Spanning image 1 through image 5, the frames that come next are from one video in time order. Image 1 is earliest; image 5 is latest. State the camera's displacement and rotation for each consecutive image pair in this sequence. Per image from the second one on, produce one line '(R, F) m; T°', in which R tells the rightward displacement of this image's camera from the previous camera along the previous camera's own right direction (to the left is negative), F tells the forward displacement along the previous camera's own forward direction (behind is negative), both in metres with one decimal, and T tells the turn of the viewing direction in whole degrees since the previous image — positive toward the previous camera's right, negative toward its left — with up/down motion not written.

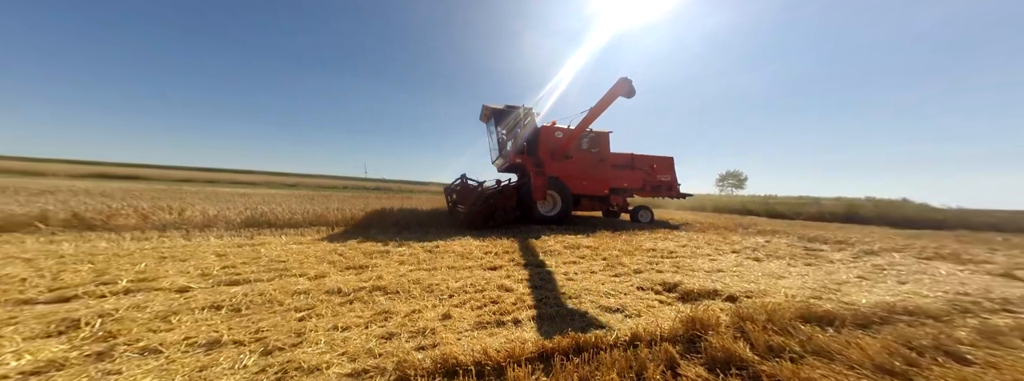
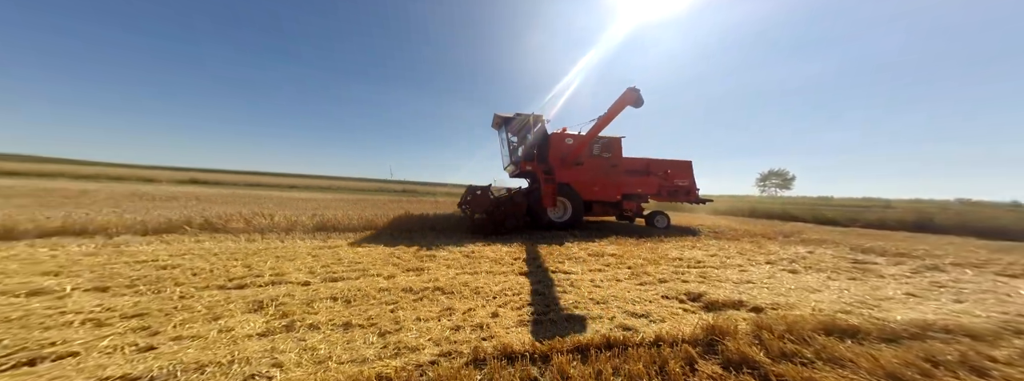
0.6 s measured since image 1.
(-0.2, -0.4) m; -5°
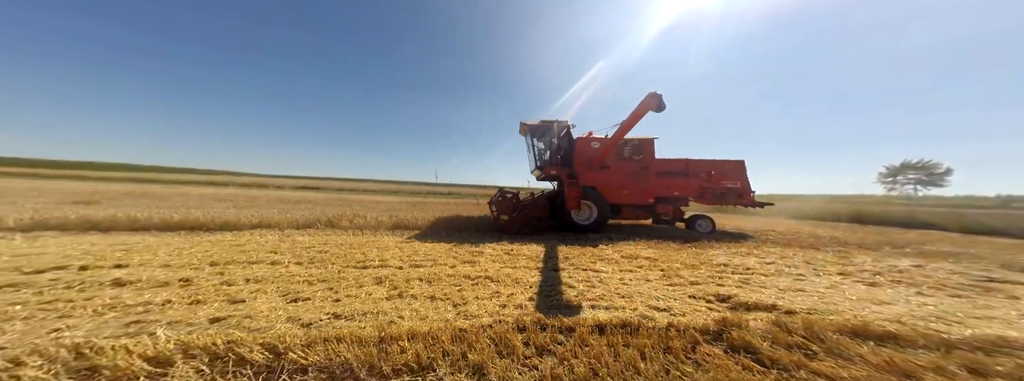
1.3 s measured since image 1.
(+0.1, -0.6) m; -11°
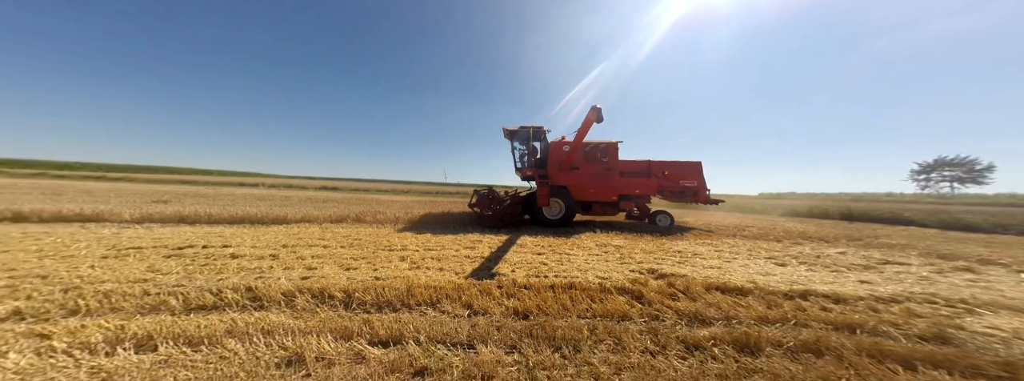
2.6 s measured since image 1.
(+0.3, -1.1) m; -1°
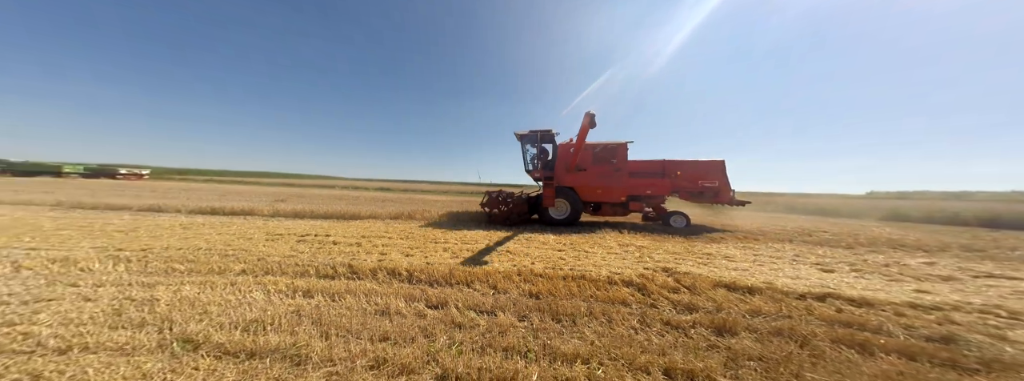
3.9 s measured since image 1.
(+0.4, -0.6) m; -10°
